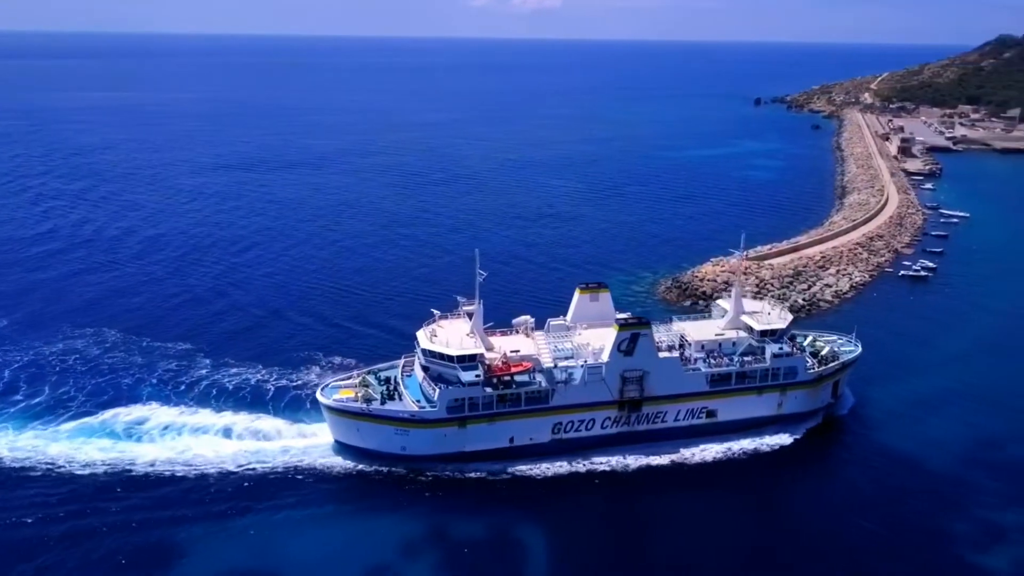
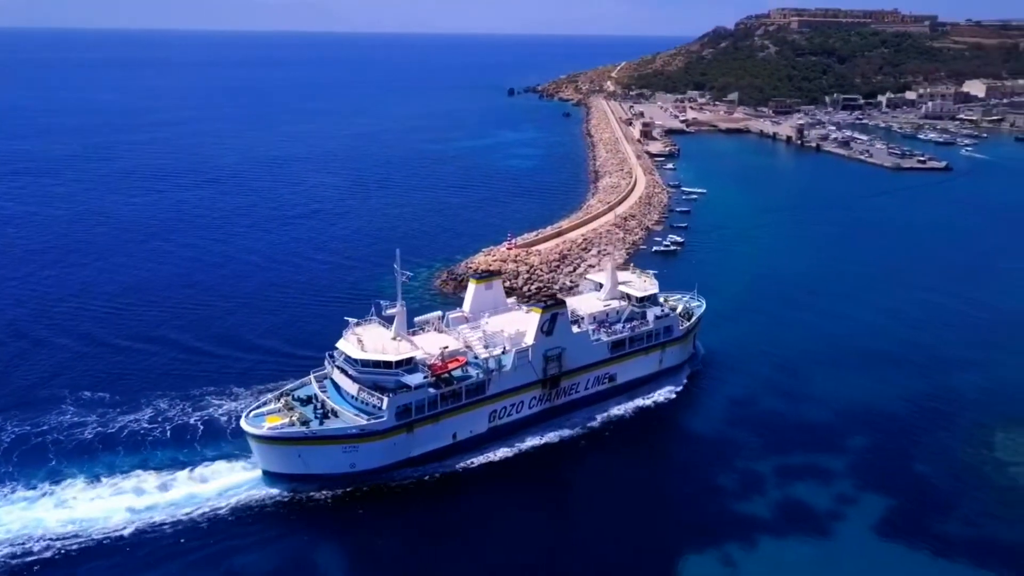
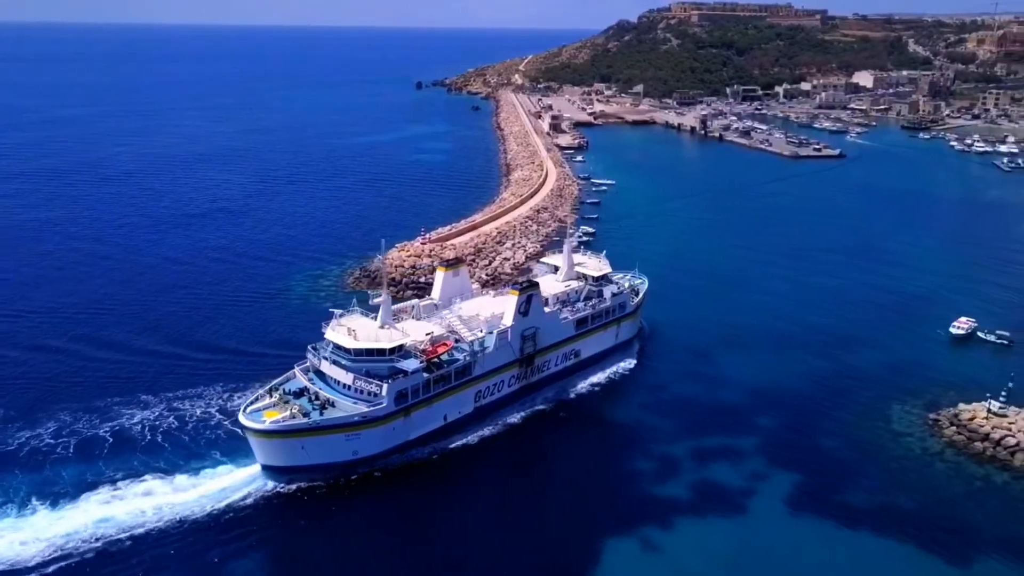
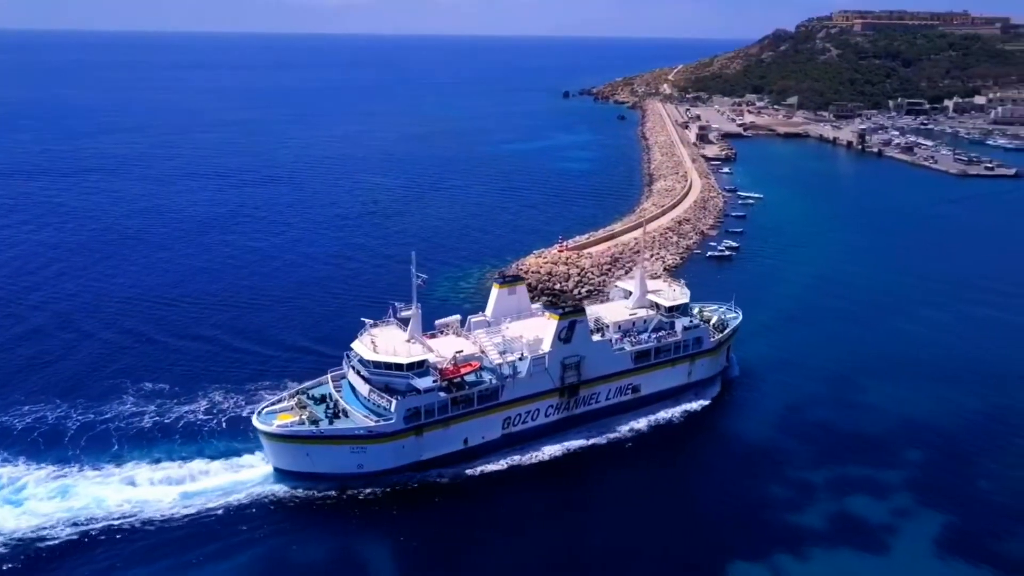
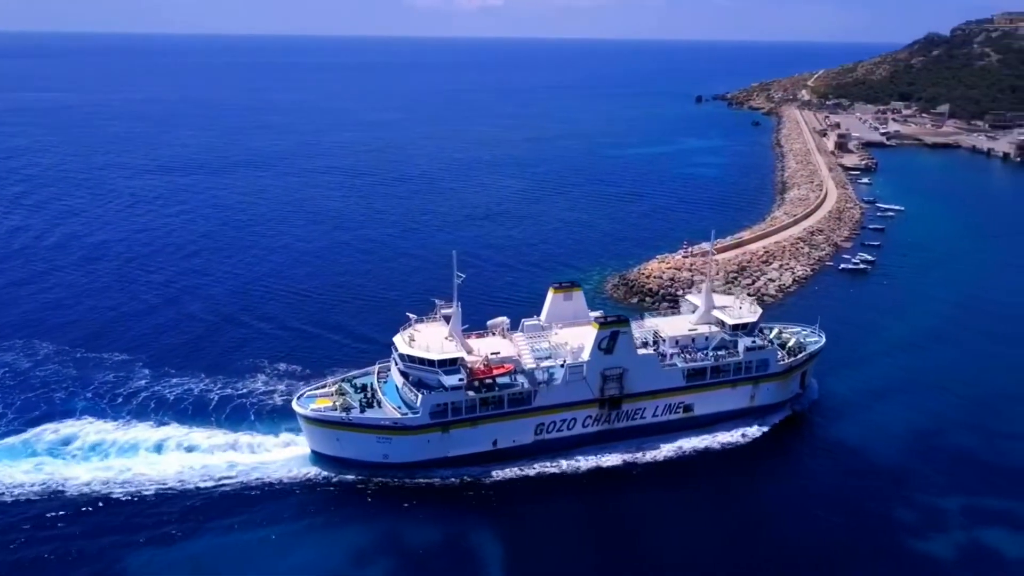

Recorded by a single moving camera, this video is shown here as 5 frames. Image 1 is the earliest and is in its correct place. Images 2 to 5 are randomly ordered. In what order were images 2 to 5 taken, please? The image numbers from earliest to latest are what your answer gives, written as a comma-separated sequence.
5, 4, 2, 3
